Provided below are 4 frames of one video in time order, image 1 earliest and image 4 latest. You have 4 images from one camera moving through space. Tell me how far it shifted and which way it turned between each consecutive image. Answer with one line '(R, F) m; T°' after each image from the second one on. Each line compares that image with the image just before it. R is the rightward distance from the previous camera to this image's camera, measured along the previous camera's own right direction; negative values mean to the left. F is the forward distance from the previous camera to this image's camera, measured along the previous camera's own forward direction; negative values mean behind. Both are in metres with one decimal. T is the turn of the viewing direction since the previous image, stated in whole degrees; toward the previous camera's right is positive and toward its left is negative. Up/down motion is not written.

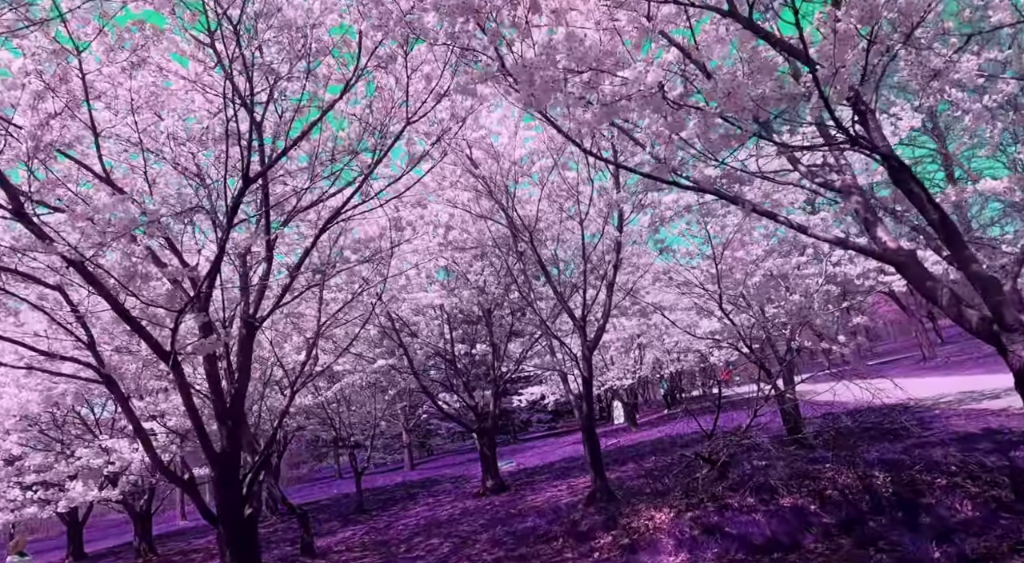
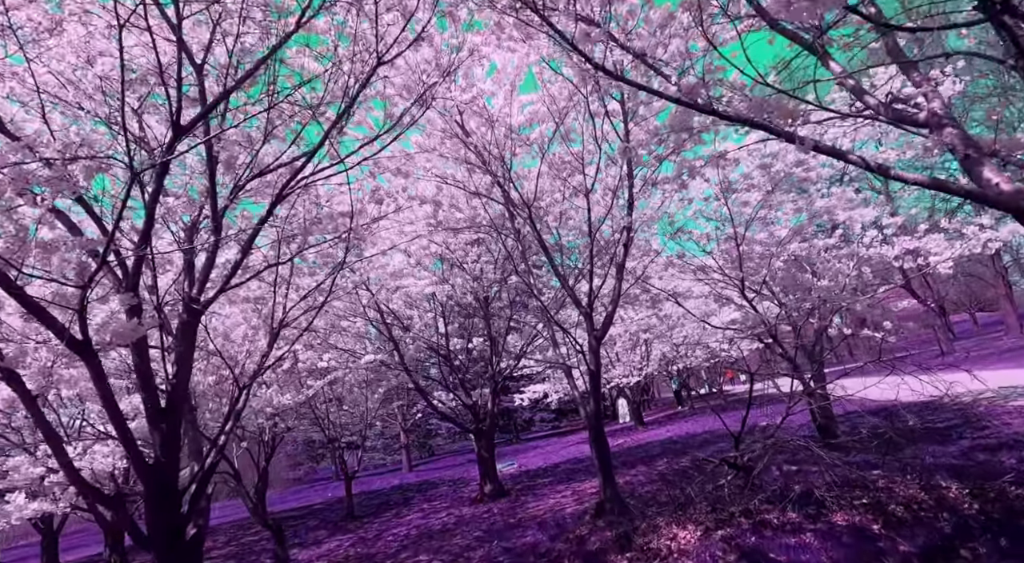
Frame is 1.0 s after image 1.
(+0.1, +1.0) m; 0°
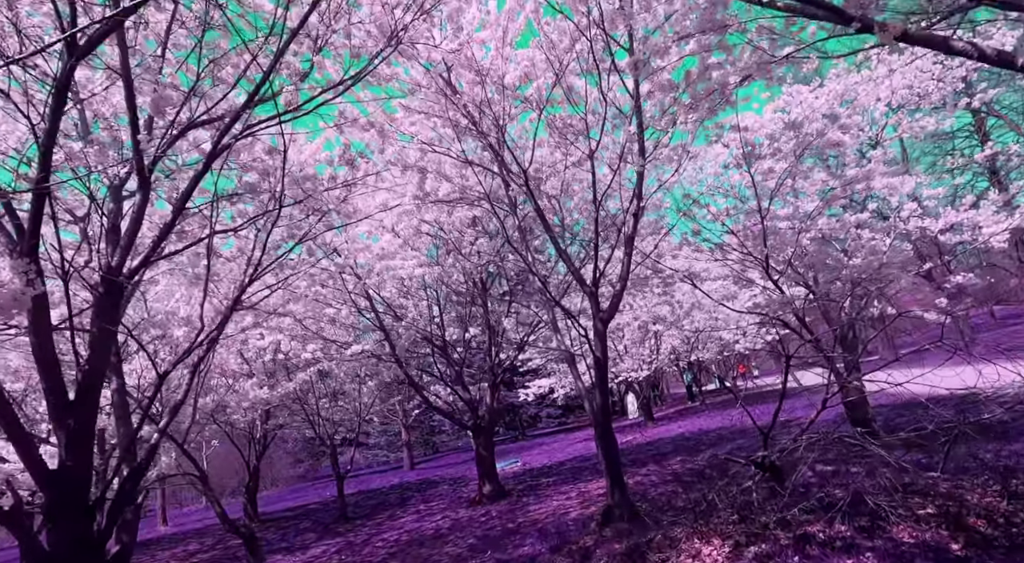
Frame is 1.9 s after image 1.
(+0.1, +0.9) m; -1°
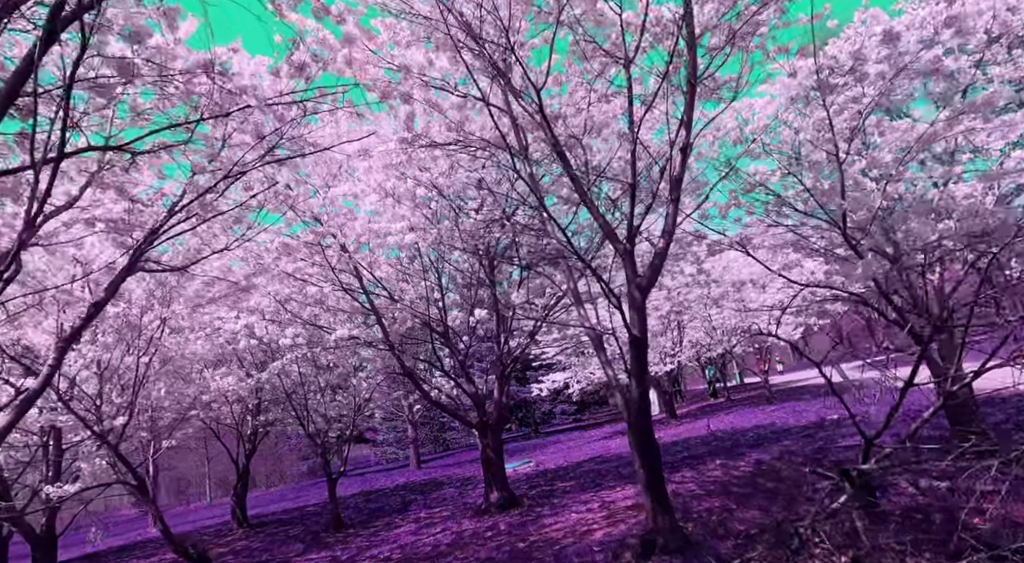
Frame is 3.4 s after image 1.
(0.0, +1.5) m; -1°
